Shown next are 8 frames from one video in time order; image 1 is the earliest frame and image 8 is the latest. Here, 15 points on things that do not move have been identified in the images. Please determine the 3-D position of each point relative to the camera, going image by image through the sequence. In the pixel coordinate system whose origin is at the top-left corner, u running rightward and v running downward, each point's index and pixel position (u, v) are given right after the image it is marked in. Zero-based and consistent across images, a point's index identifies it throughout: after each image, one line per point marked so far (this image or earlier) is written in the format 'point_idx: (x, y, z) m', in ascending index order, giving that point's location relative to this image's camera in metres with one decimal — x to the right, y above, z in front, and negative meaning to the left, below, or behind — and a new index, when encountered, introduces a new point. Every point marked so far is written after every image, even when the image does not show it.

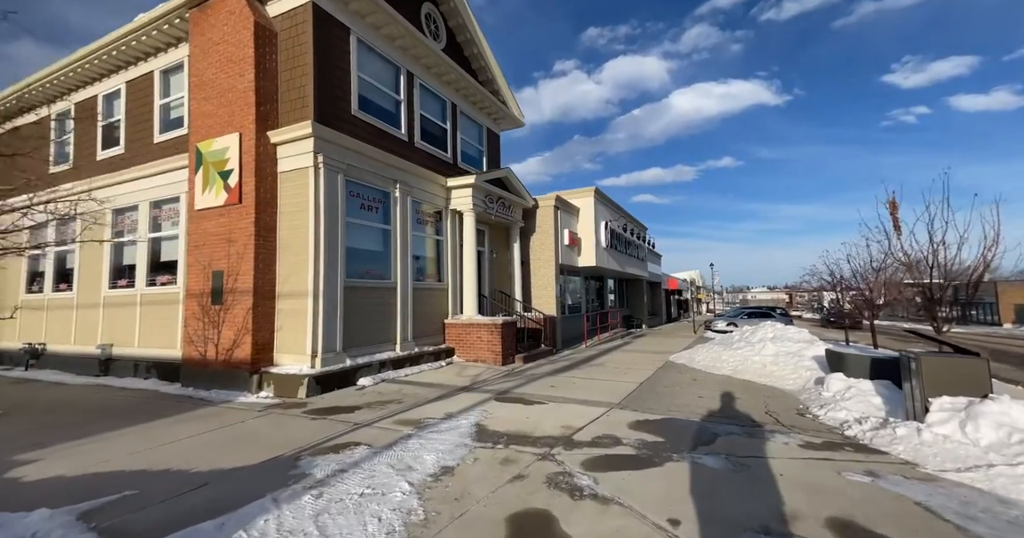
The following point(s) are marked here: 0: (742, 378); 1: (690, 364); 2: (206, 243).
0: (+4.2, -2.1, +8.8) m
1: (+4.0, -2.3, +11.0) m
2: (-5.2, +0.4, +8.1) m
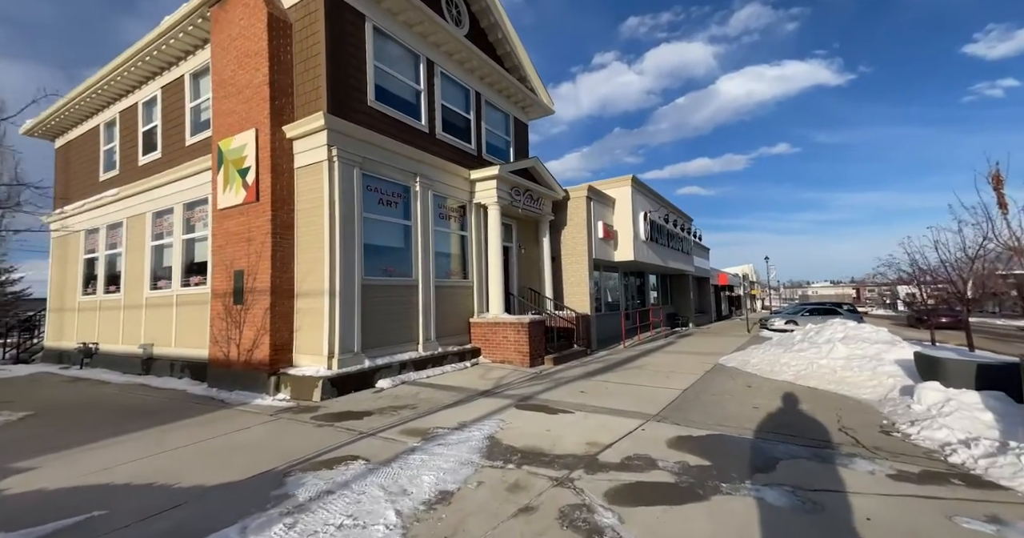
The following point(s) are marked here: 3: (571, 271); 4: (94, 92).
0: (+4.7, -2.0, +7.7) m
1: (+4.8, -2.2, +9.9) m
2: (-4.8, +0.4, +7.9) m
3: (+1.7, -0.1, +14.4) m
4: (-10.5, +4.4, +11.8) m
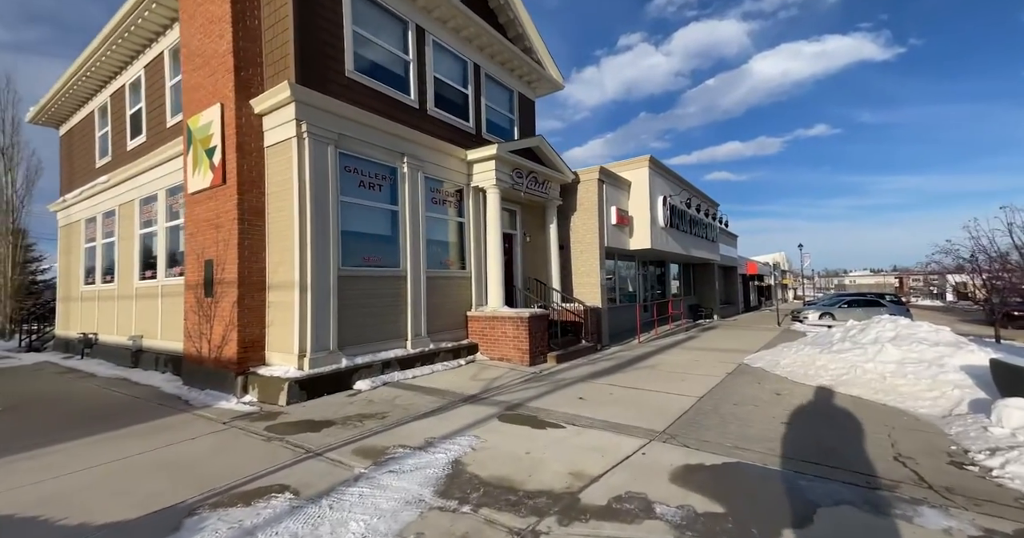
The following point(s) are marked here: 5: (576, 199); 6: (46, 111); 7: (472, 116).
0: (+4.6, -1.8, +6.7) m
1: (+4.8, -2.0, +8.9) m
2: (-4.8, +0.6, +7.3) m
3: (+1.9, +0.2, +13.4) m
4: (-10.3, +4.7, +11.4) m
5: (+1.8, +2.0, +13.6) m
6: (-13.2, +4.5, +13.4) m
7: (-0.9, +3.3, +10.4) m
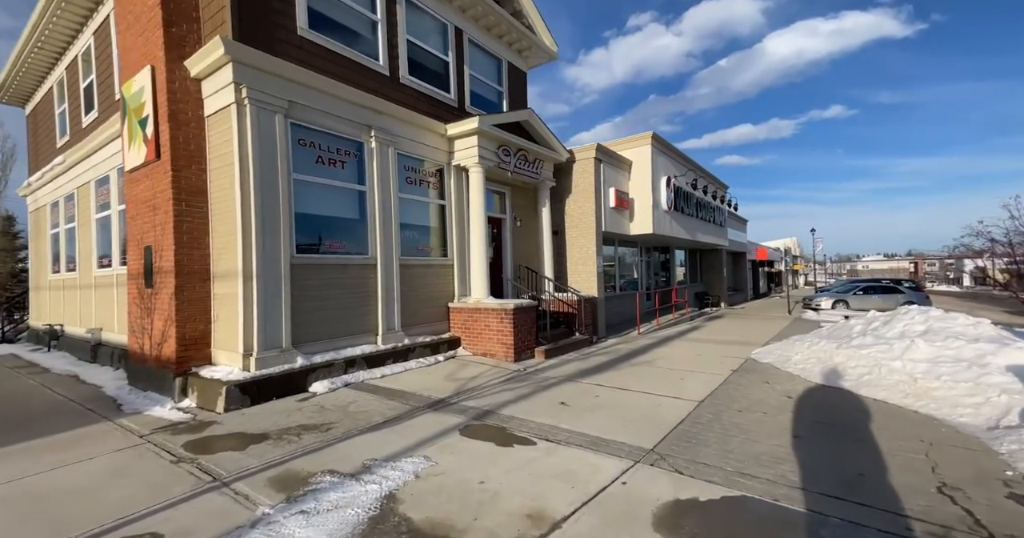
0: (+4.3, -1.7, +5.8) m
1: (+4.5, -1.7, +8.0) m
2: (-5.2, +0.8, +6.5) m
3: (+1.7, +0.6, +12.5) m
4: (-10.6, +5.0, +10.6) m
5: (+1.6, +2.4, +12.7) m
6: (-13.5, +4.8, +12.7) m
7: (-1.1, +3.6, +9.5) m
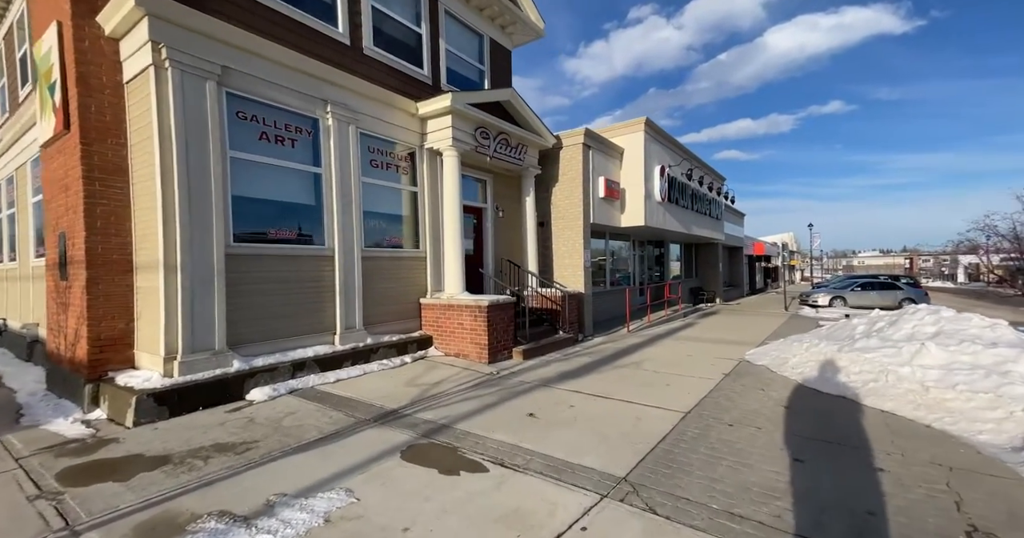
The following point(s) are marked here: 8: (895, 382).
0: (+3.9, -1.6, +5.1) m
1: (+4.1, -1.7, +7.4) m
2: (-5.5, +0.9, +5.8) m
3: (+1.3, +0.7, +11.8) m
4: (-11.0, +5.2, +9.7) m
5: (+1.2, +2.5, +11.9) m
6: (-13.9, +5.1, +11.8) m
7: (-1.5, +3.7, +8.7) m
8: (+4.9, -1.4, +6.0) m
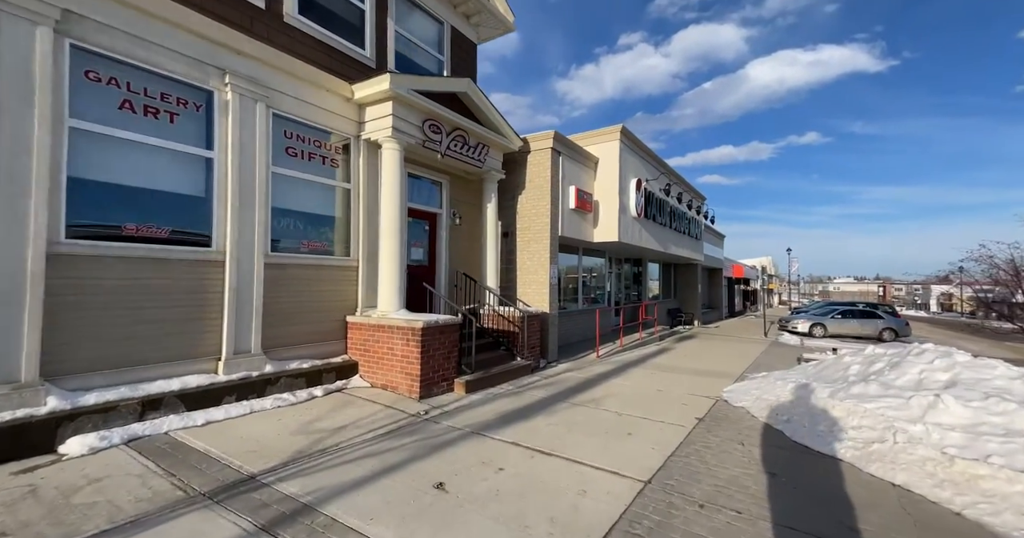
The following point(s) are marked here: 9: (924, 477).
0: (+3.1, -1.9, +4.0) m
1: (+3.2, -2.0, +6.2) m
2: (-6.2, +0.9, +4.3) m
3: (+0.4, +0.4, +10.6) m
4: (-11.6, +5.3, +8.2) m
5: (+0.3, +2.1, +10.8) m
6: (-14.6, +5.3, +10.2) m
7: (-2.2, +3.5, +7.5) m
8: (+4.1, -1.8, +4.9) m
9: (+3.8, -1.9, +4.4) m
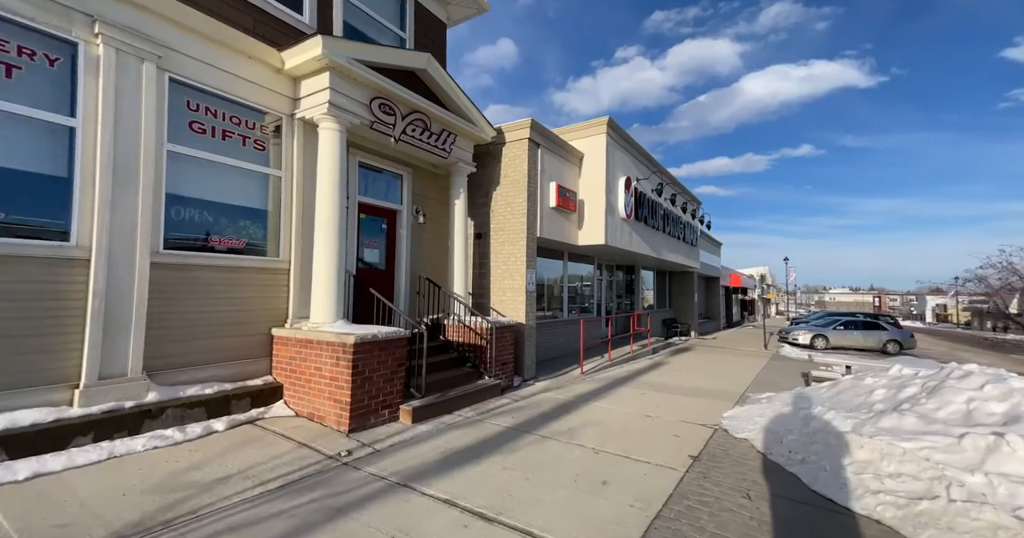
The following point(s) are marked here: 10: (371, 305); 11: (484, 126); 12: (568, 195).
0: (+2.6, -1.9, +2.8) m
1: (+2.7, -2.1, +5.0) m
2: (-6.7, +1.0, +3.1) m
3: (-0.2, +0.2, +9.5) m
4: (-12.2, +5.3, +7.1) m
5: (-0.2, +2.0, +9.6) m
6: (-15.1, +5.3, +9.0) m
7: (-2.7, +3.5, +6.4) m
8: (+3.6, -1.8, +3.7) m
9: (+3.3, -1.9, +3.2) m
10: (-2.2, -0.6, +7.2) m
11: (-0.5, +2.7, +8.7) m
12: (+1.3, +1.6, +10.5) m
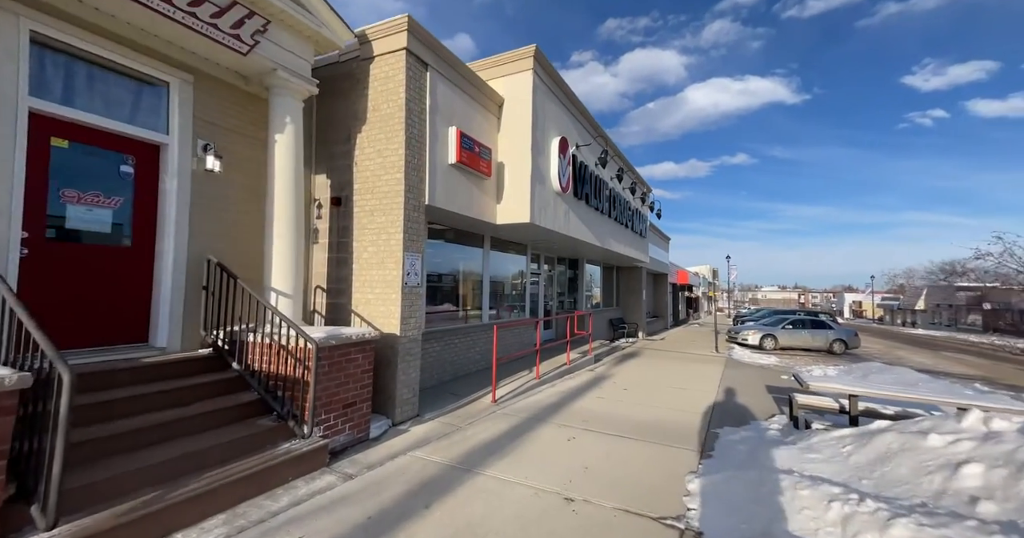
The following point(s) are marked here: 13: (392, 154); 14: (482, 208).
0: (+1.5, -1.8, -0.2) m
1: (+1.4, -1.9, +2.0) m
2: (-7.8, +1.2, -0.8) m
3: (-1.9, +0.5, +6.2) m
4: (-13.5, +5.7, +2.5) m
5: (-1.9, +2.2, +6.3) m
6: (-16.6, +5.7, +4.2) m
7: (-4.1, +3.7, +2.8) m
8: (+2.4, -1.7, +0.8) m
9: (+2.2, -1.8, +0.3) m
10: (-3.6, -0.3, +3.8) m
11: (-2.1, +2.9, +5.4) m
12: (-0.5, +1.8, +7.3) m
13: (-1.6, +1.5, +6.0) m
14: (-0.5, +1.0, +7.7) m
